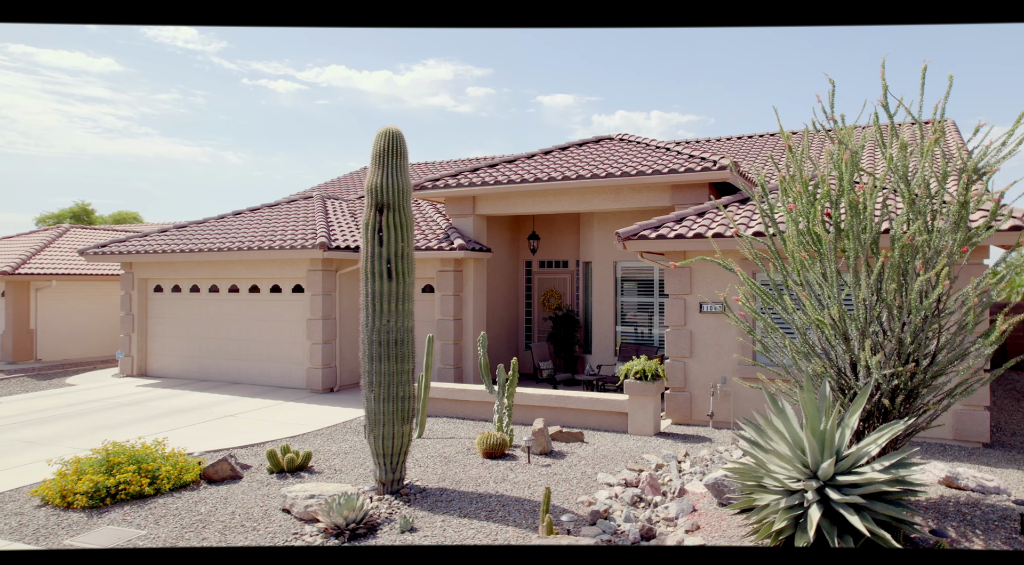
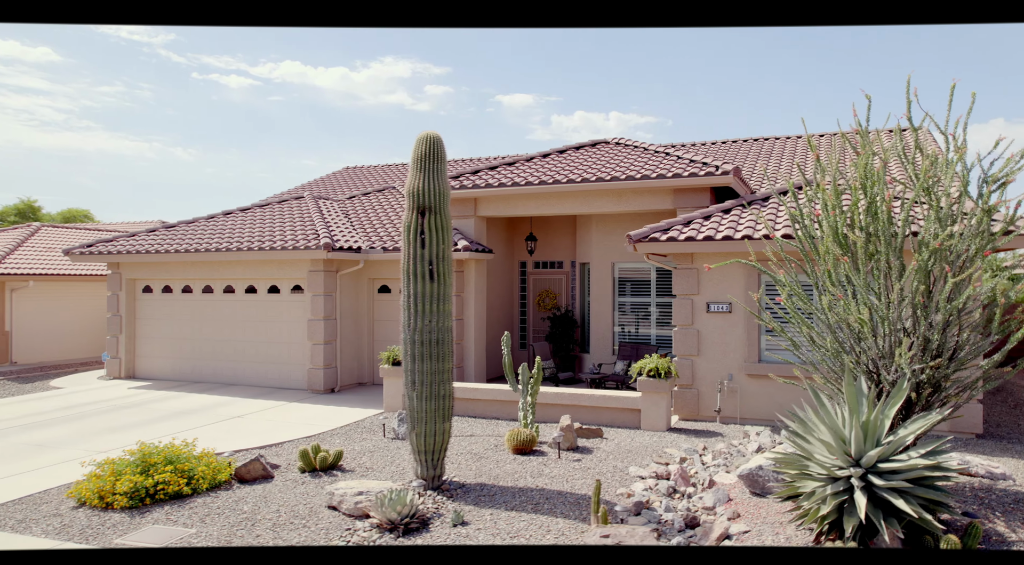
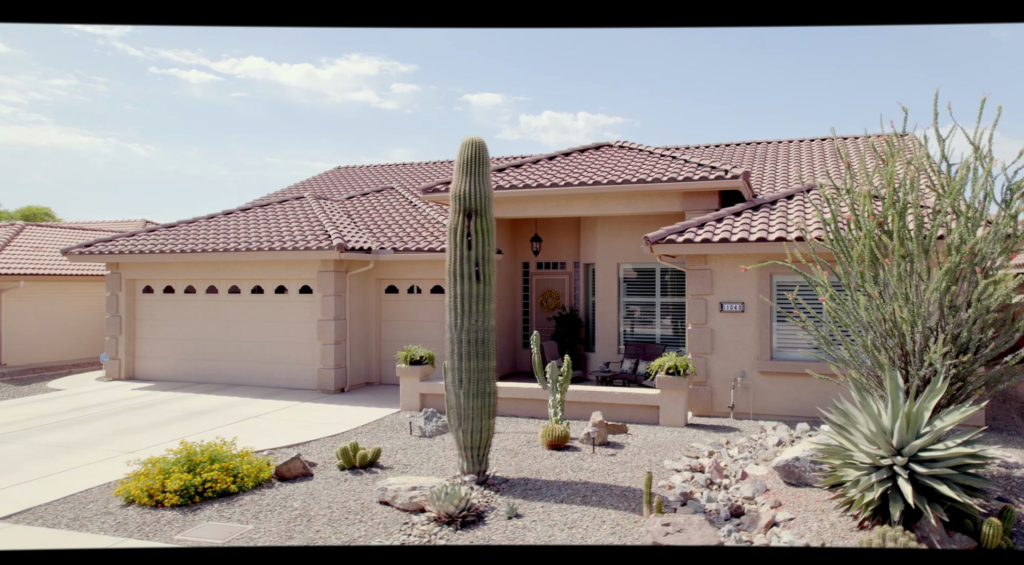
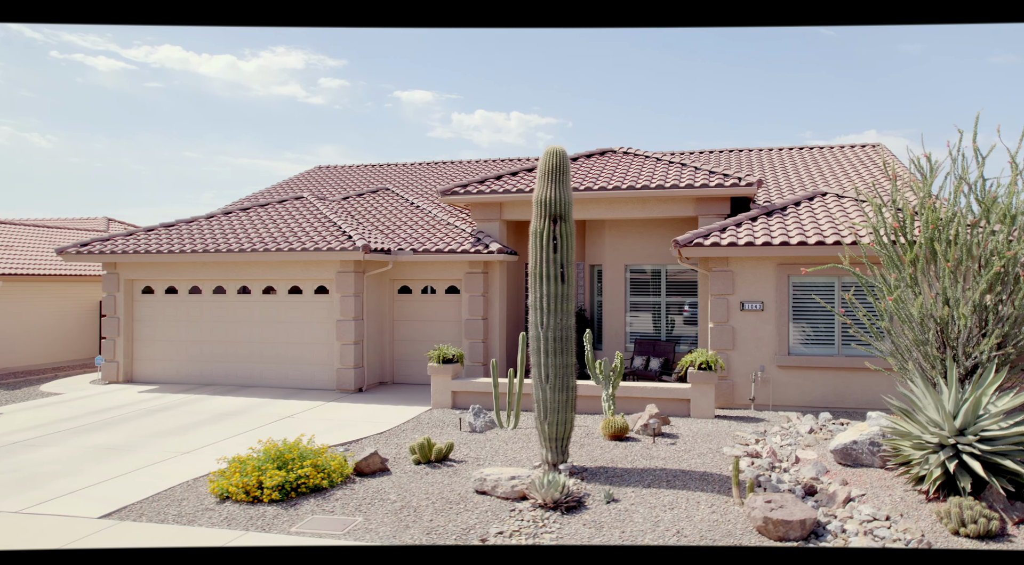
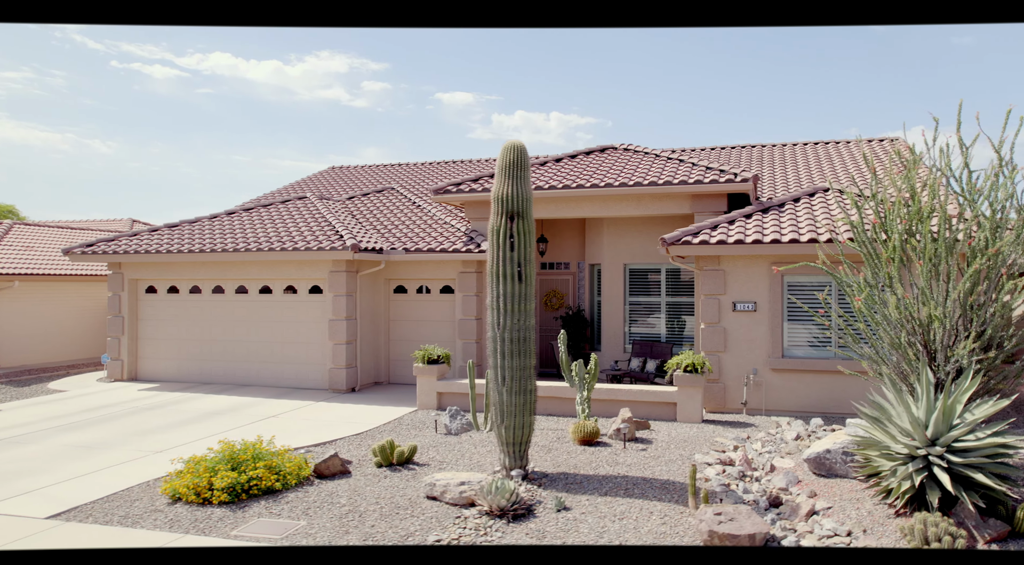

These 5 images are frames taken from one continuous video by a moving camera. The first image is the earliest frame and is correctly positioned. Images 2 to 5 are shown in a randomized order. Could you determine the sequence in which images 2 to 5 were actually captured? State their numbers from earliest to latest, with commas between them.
2, 3, 5, 4
